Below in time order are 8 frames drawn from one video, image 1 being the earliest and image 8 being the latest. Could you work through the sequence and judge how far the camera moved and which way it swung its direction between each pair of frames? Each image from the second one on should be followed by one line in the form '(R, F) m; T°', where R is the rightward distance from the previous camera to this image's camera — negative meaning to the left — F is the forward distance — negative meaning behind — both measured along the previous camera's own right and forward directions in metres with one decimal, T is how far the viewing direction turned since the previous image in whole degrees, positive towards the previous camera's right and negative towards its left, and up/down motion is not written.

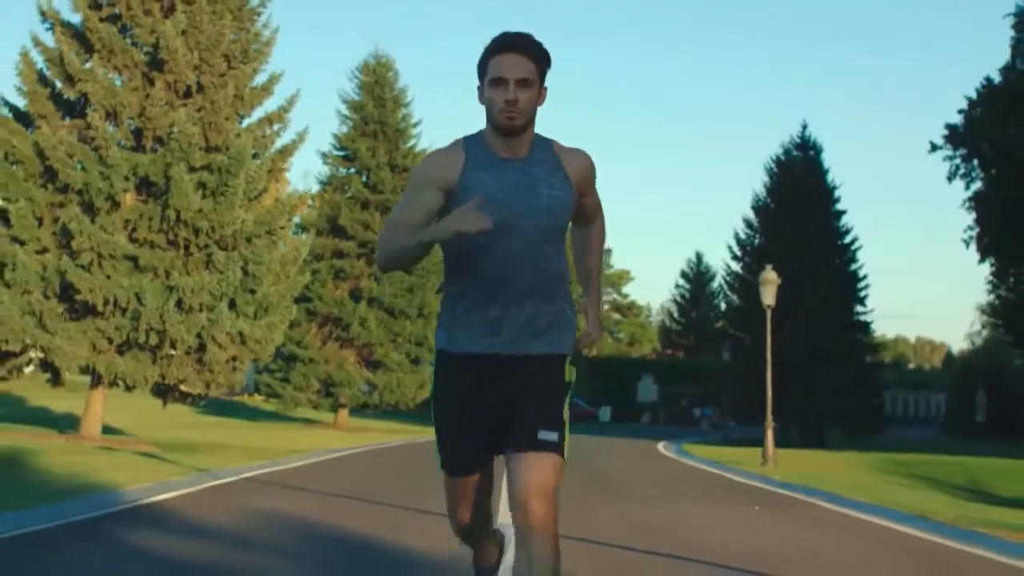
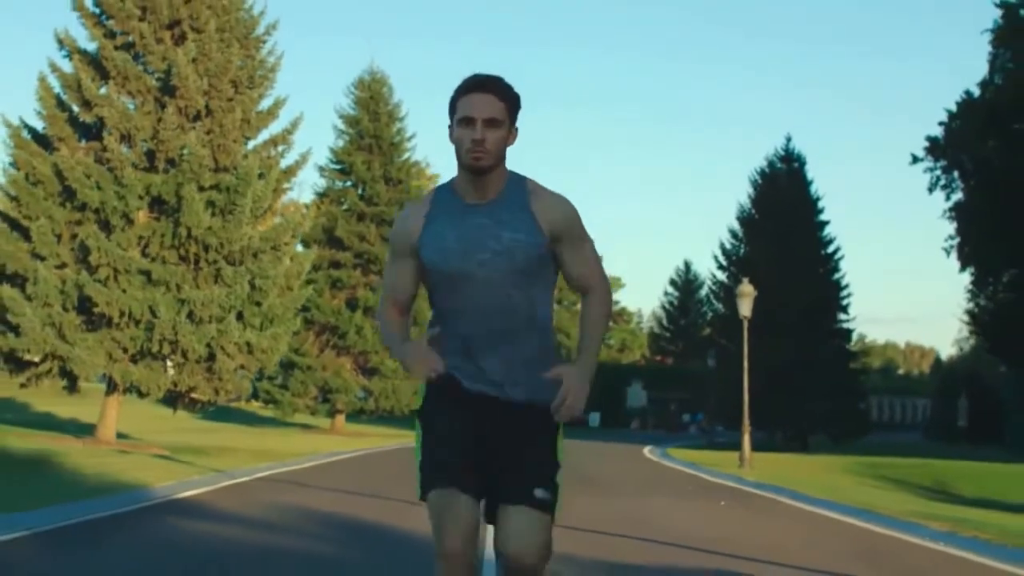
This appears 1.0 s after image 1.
(0.0, -1.8) m; 0°
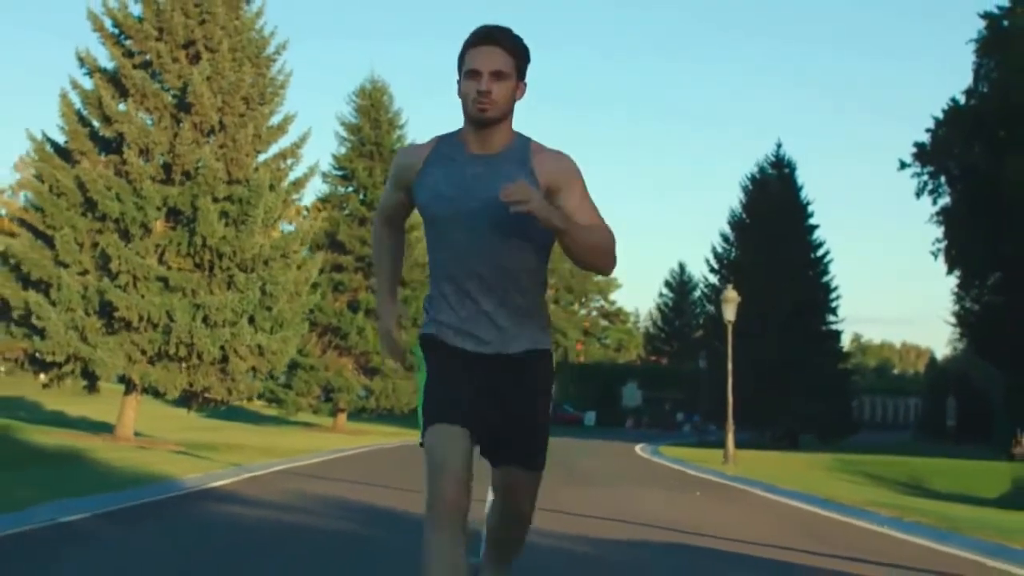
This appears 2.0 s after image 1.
(0.0, -1.8) m; 0°
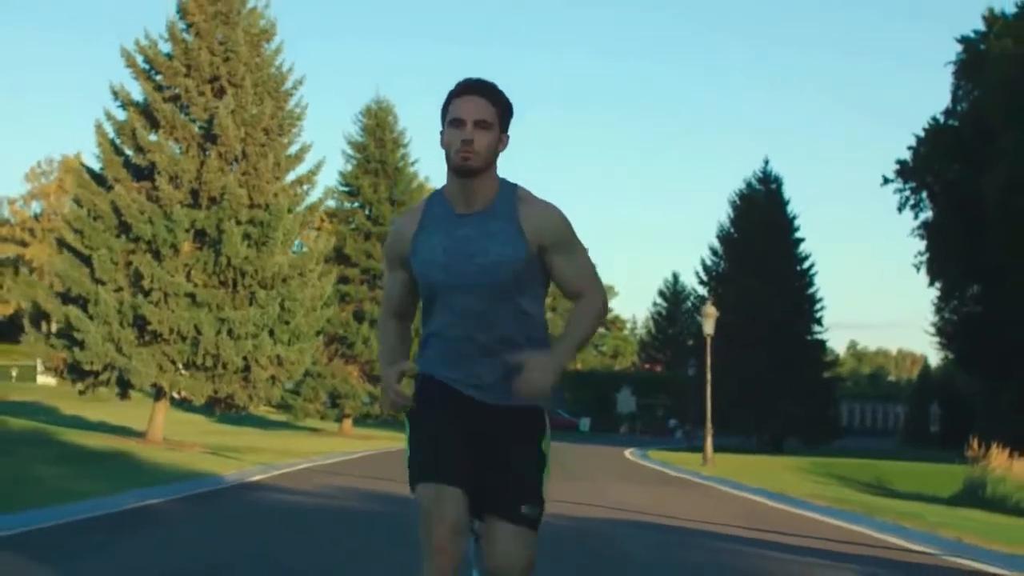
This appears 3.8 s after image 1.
(0.0, -3.0) m; 0°
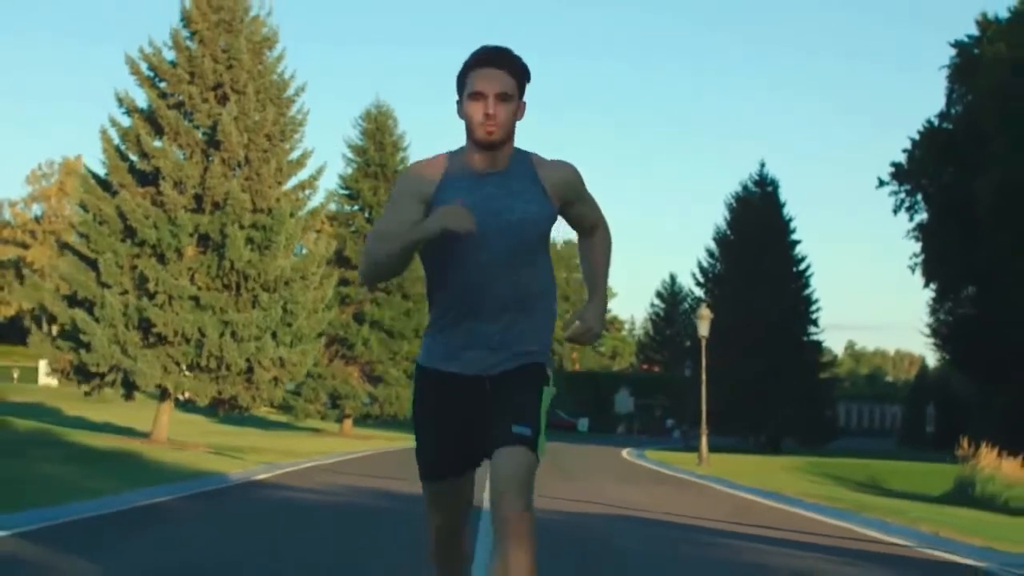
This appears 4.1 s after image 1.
(0.0, -0.6) m; 0°
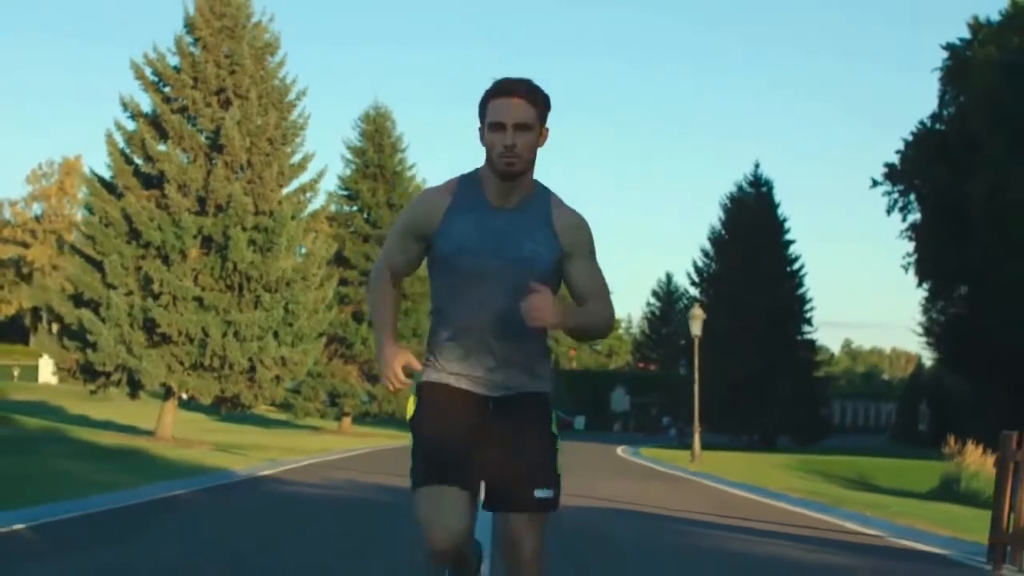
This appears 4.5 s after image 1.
(0.0, -0.8) m; 0°
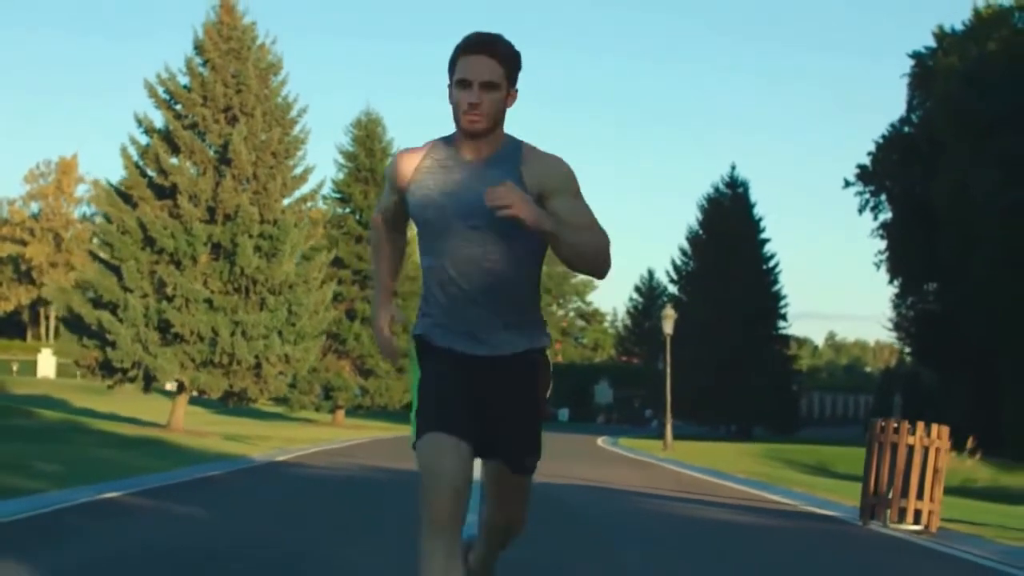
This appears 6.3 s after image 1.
(0.0, -3.1) m; +1°
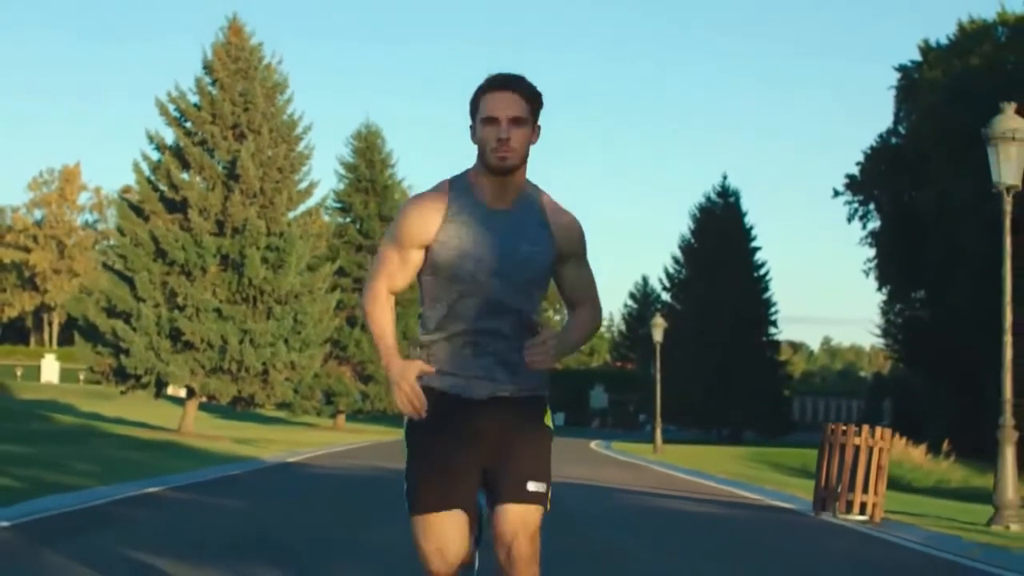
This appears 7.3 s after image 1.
(0.0, -1.8) m; 0°
